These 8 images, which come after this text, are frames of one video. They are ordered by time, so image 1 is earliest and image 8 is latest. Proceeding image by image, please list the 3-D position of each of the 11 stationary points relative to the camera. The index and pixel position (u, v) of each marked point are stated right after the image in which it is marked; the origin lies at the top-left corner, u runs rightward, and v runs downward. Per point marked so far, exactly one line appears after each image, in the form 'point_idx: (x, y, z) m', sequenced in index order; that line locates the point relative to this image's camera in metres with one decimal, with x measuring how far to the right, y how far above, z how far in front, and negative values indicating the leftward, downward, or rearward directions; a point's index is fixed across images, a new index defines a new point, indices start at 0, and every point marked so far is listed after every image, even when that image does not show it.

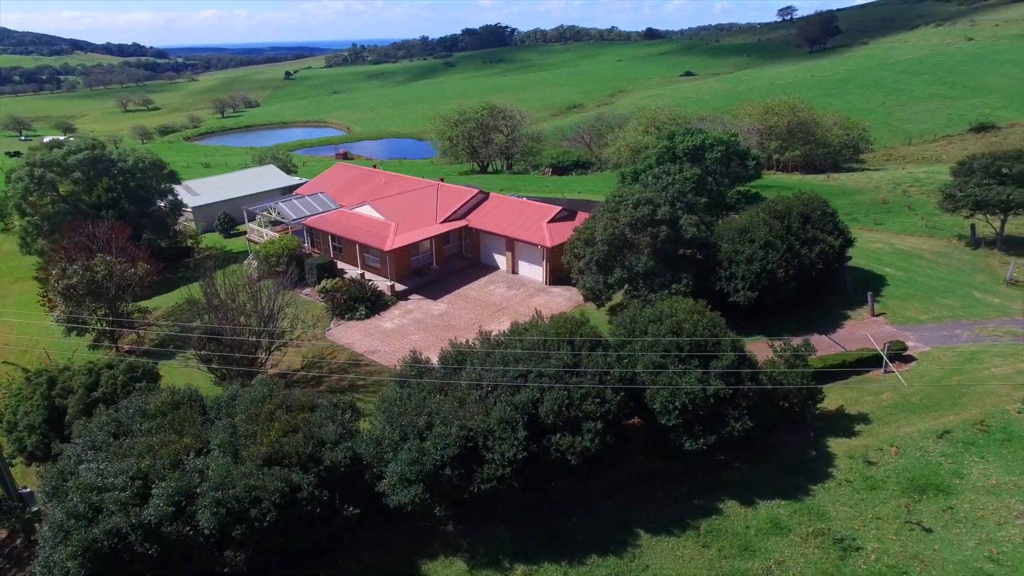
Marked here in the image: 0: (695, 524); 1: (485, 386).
0: (+4.9, -6.2, +16.3) m
1: (-0.4, -2.6, +16.2) m
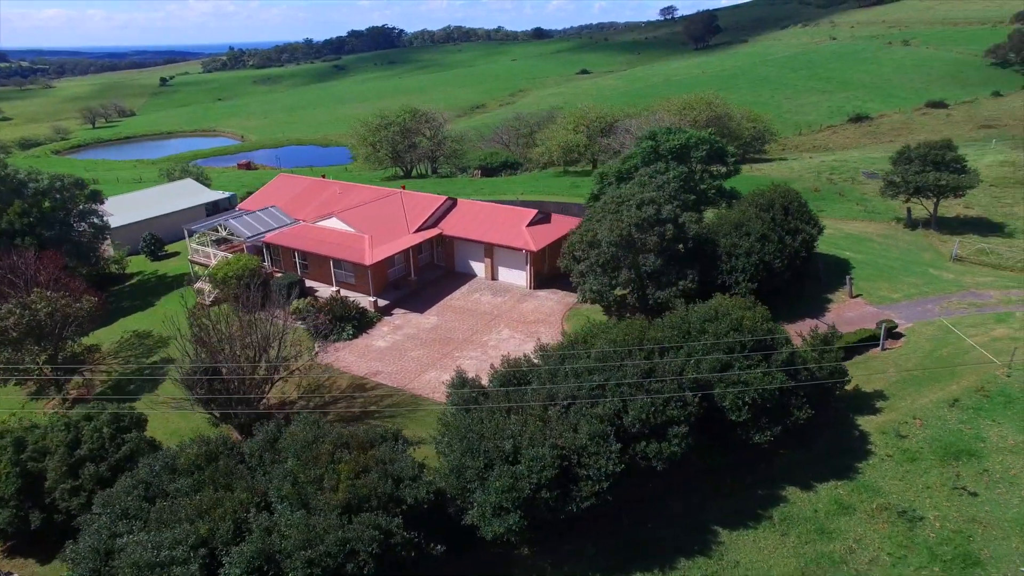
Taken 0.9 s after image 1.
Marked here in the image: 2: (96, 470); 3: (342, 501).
0: (+7.0, -6.1, +16.7) m
1: (+1.4, -2.9, +15.7) m
2: (-12.2, -5.3, +18.1) m
3: (-3.6, -4.7, +13.7) m
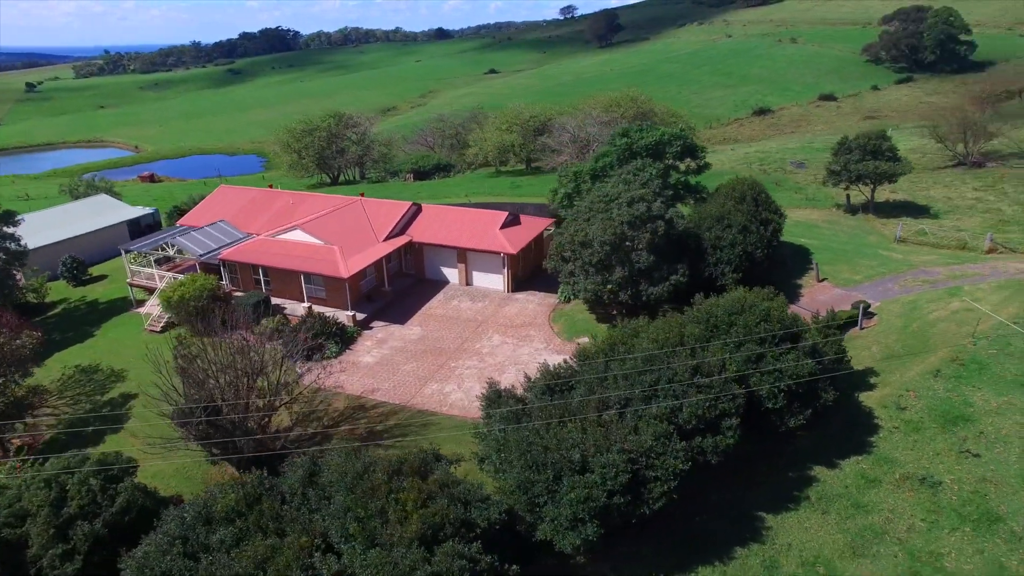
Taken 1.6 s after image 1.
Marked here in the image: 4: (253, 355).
0: (+8.3, -5.8, +17.4) m
1: (+2.7, -2.9, +15.6) m
2: (-10.9, -6.2, +16.0) m
3: (-1.8, -5.1, +12.9) m
4: (-8.3, -2.2, +19.7) m
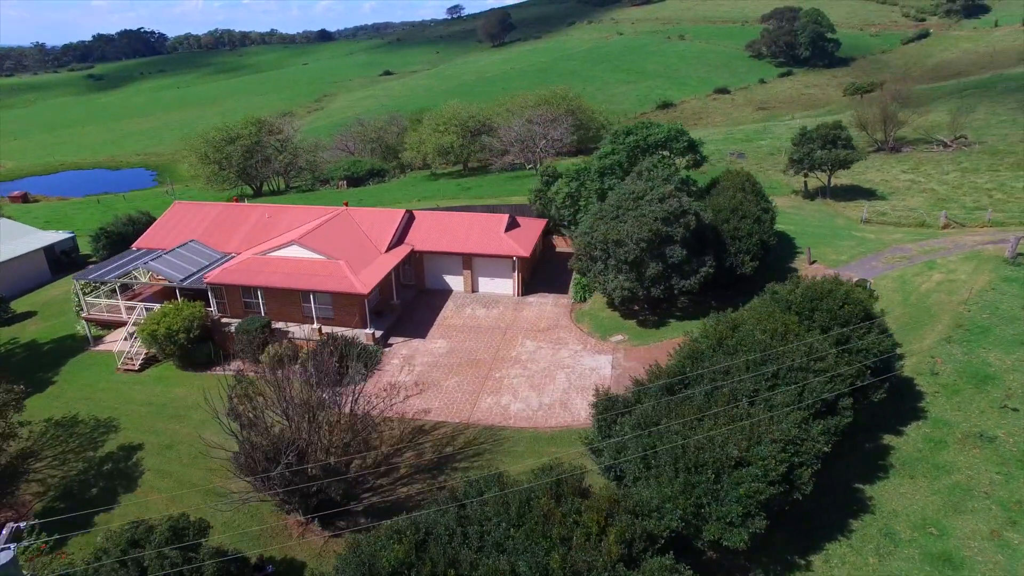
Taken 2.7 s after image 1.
0: (+11.3, -5.3, +18.6) m
1: (+6.0, -2.8, +15.8) m
2: (-7.3, -7.1, +13.9) m
3: (+2.1, -5.3, +12.3) m
4: (-5.6, -2.9, +18.0) m
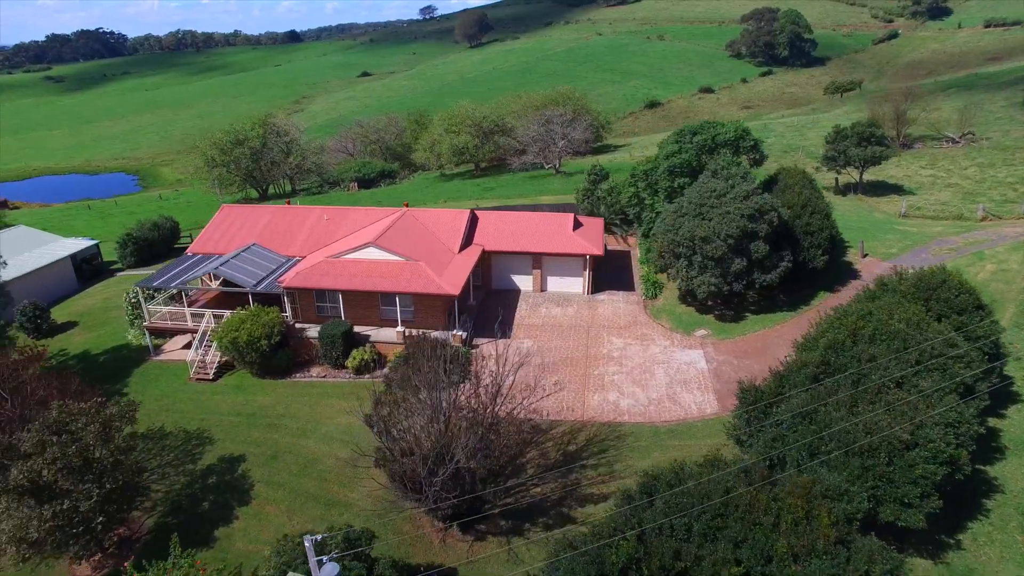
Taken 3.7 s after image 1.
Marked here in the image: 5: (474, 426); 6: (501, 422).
0: (+15.4, -5.0, +19.4) m
1: (+10.2, -2.6, +16.4) m
2: (-2.8, -7.2, +13.7) m
3: (+6.6, -5.1, +12.7) m
4: (-1.5, -2.9, +17.9) m
5: (-0.9, -3.8, +17.0) m
6: (-0.2, -3.8, +17.7) m
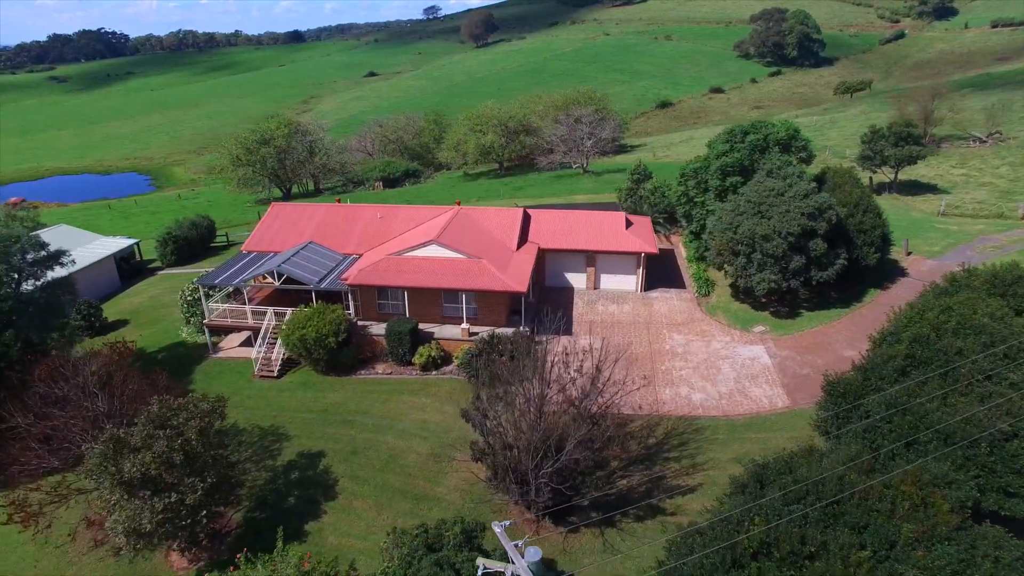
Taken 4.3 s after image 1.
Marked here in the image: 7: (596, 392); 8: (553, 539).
0: (+18.1, -4.8, +19.8) m
1: (+12.9, -2.5, +16.7) m
2: (-0.1, -7.1, +13.9) m
3: (+9.4, -5.0, +13.0) m
4: (+1.2, -2.8, +18.1) m
5: (+1.9, -3.7, +17.3) m
6: (+2.5, -3.7, +18.0) m
7: (+2.5, -3.0, +17.8) m
8: (+1.2, -7.3, +18.1) m
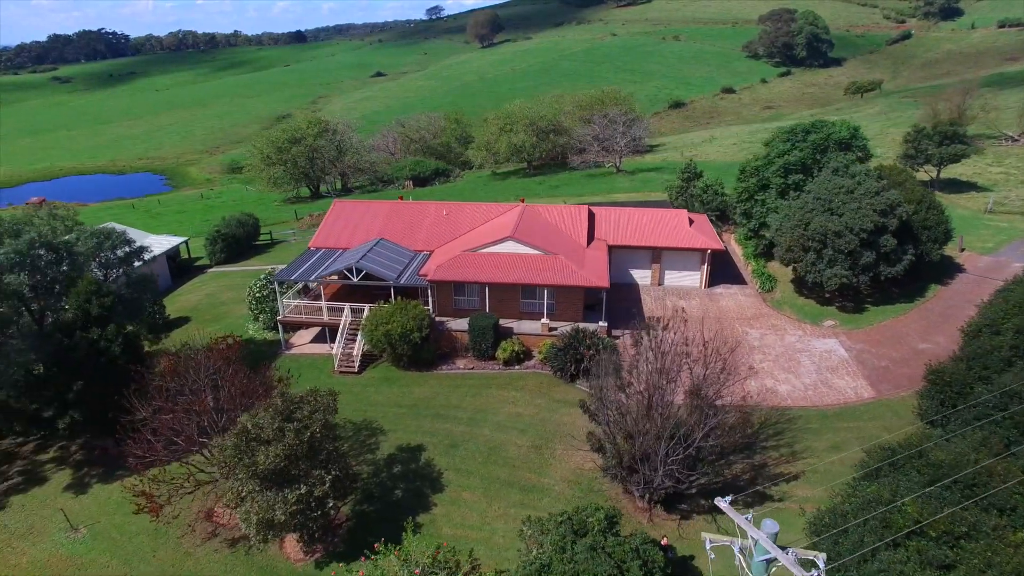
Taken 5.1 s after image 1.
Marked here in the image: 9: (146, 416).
0: (+21.6, -4.6, +20.4) m
1: (+16.4, -2.2, +17.2) m
2: (+3.5, -6.9, +14.3) m
3: (+12.9, -4.8, +13.5) m
4: (+4.7, -2.6, +18.5) m
5: (+5.3, -3.5, +17.7) m
6: (+6.0, -3.5, +18.4) m
7: (+6.0, -2.8, +18.2) m
8: (+4.7, -7.1, +18.5) m
9: (-11.3, -3.9, +18.9) m
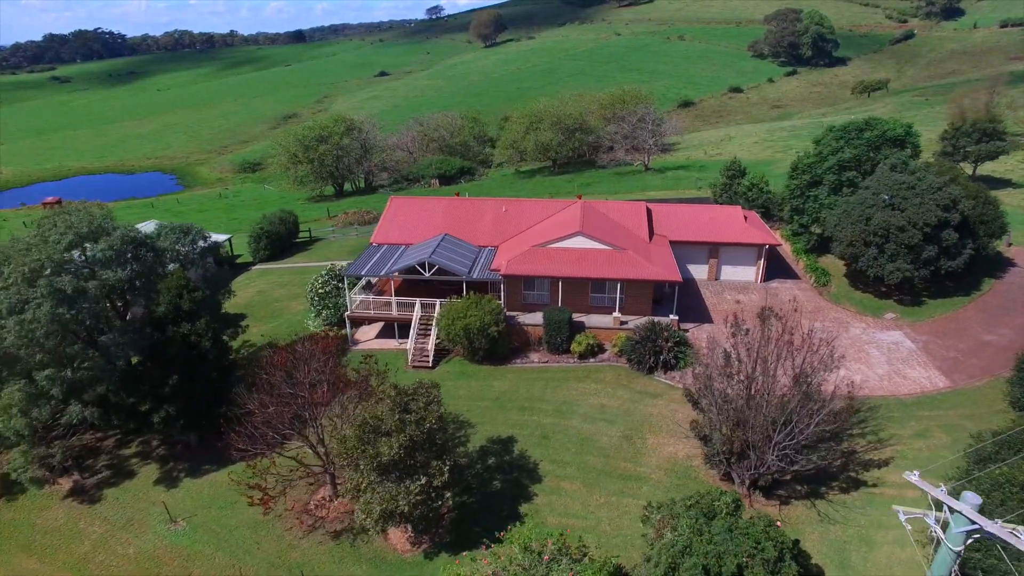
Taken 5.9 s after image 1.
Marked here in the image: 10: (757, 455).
0: (+24.8, -4.3, +21.0) m
1: (+19.7, -1.9, +17.8) m
2: (+6.8, -6.7, +14.7) m
3: (+16.2, -4.5, +14.0) m
4: (+7.9, -2.4, +18.9) m
5: (+8.6, -3.3, +18.1) m
6: (+9.2, -3.3, +18.8) m
7: (+9.2, -2.5, +18.6) m
8: (+7.9, -6.9, +18.9) m
9: (-8.1, -3.7, +19.1) m
10: (+7.3, -5.0, +18.3) m
